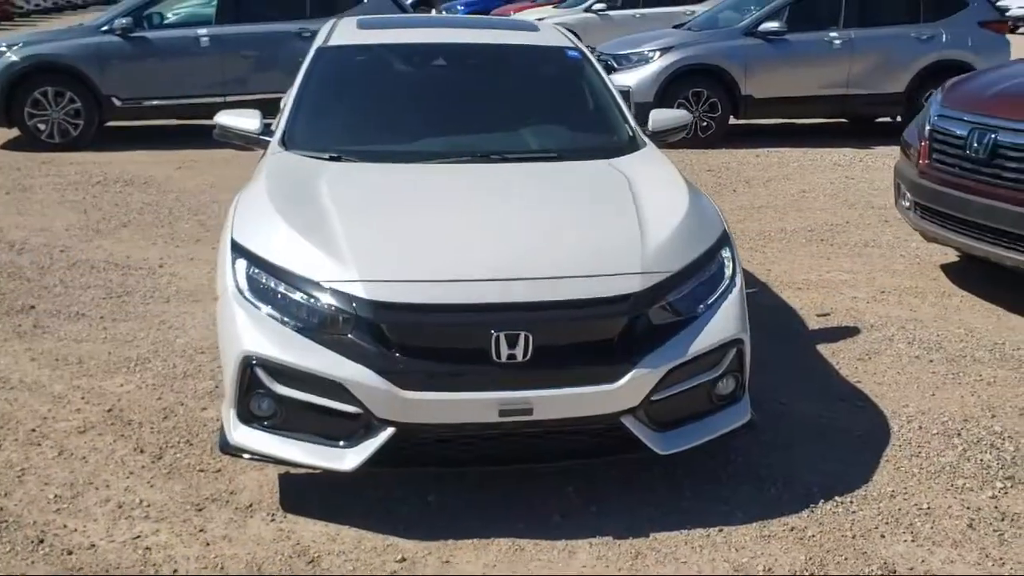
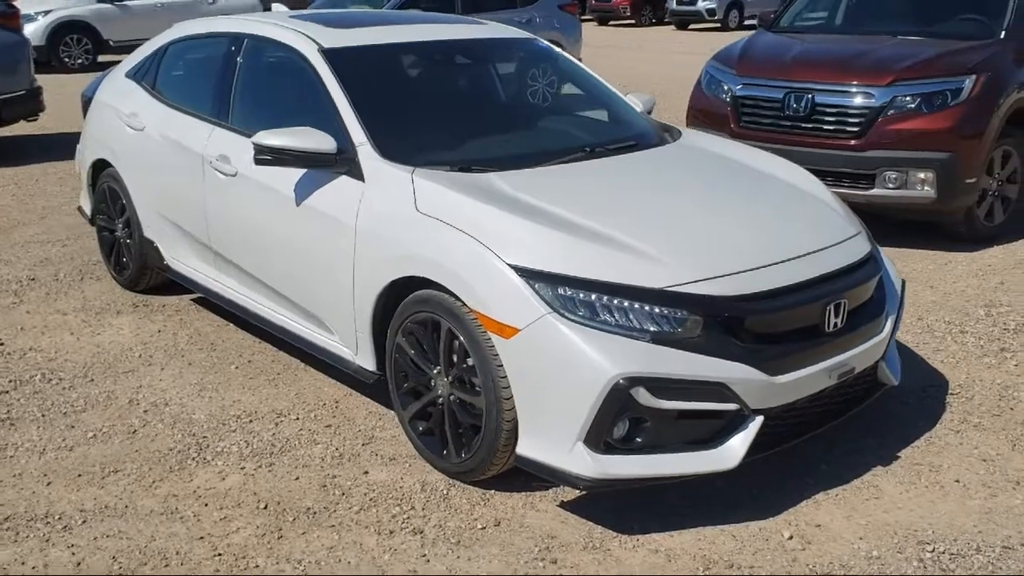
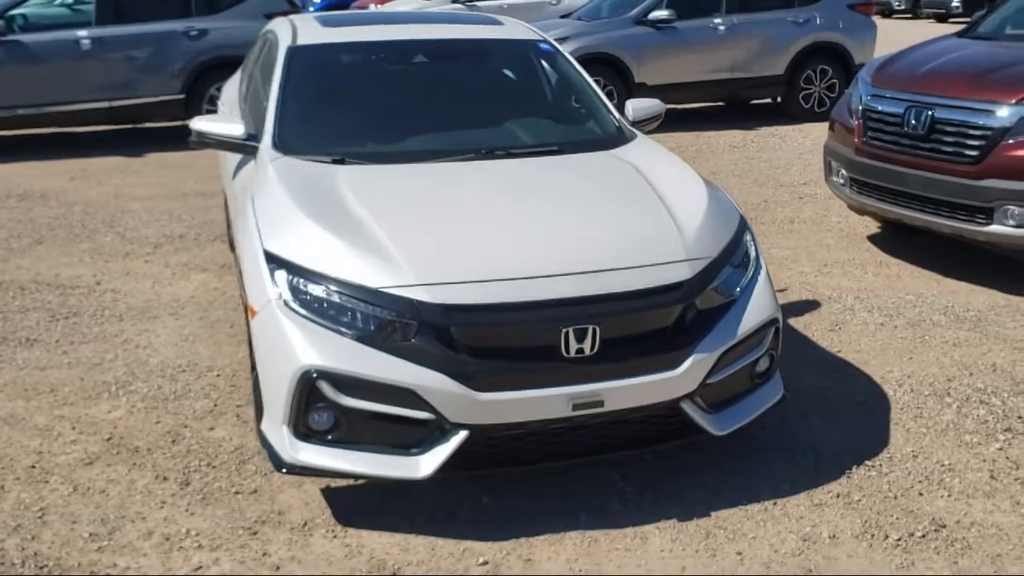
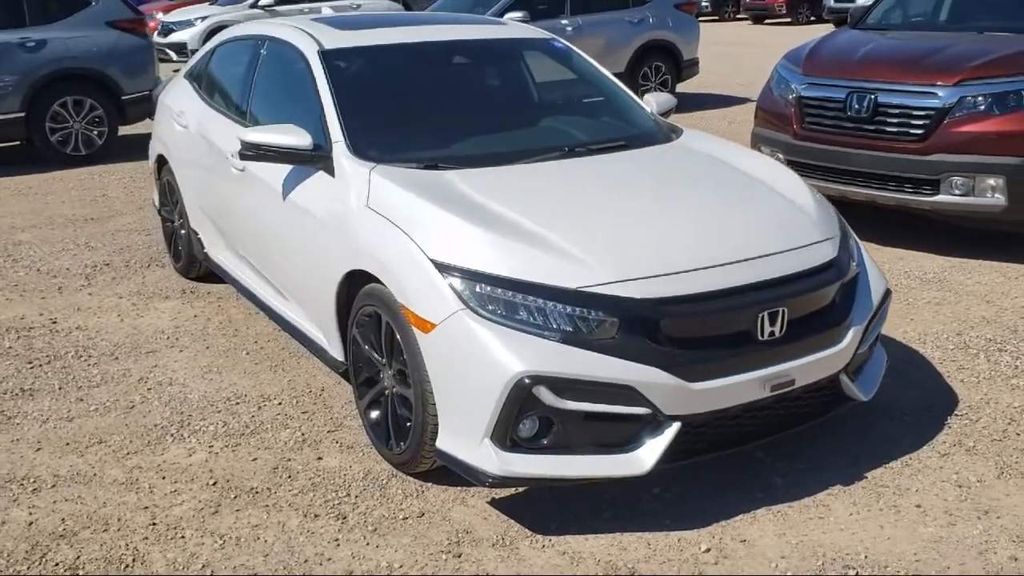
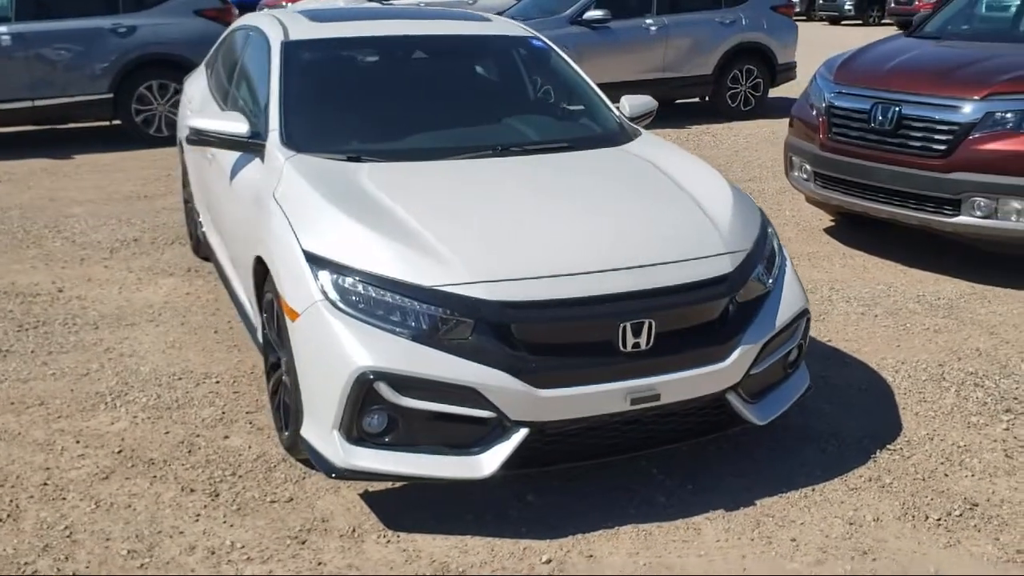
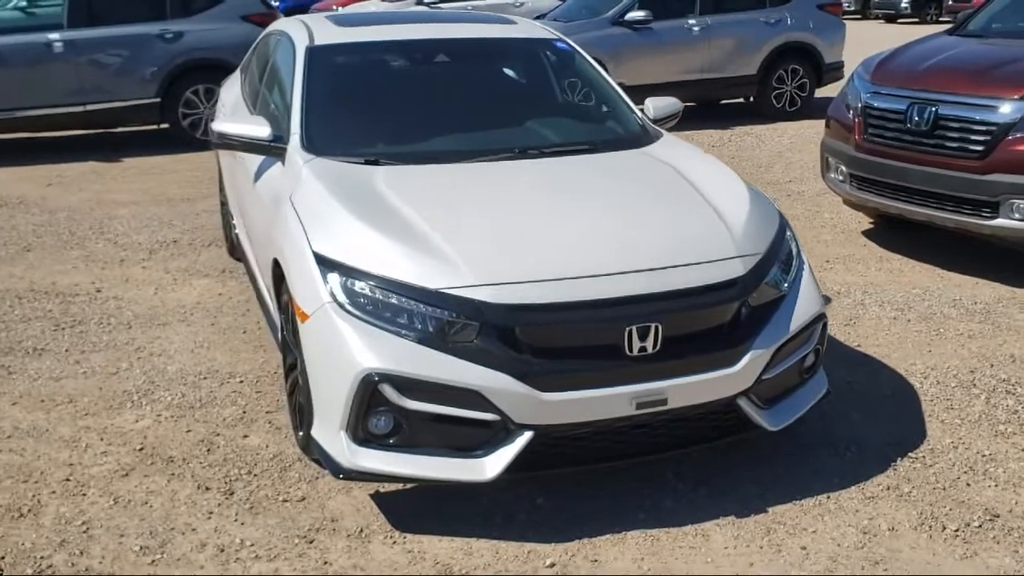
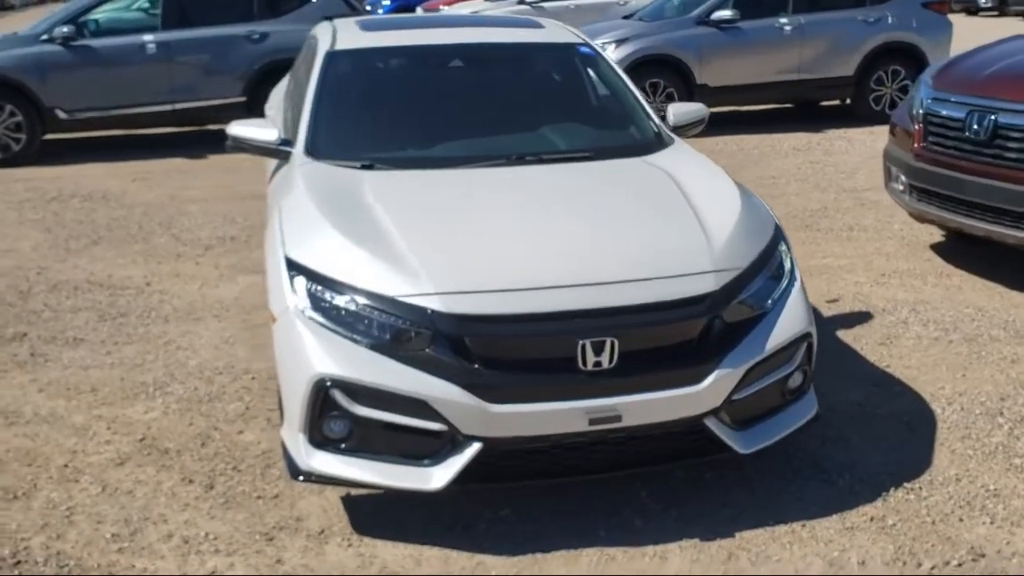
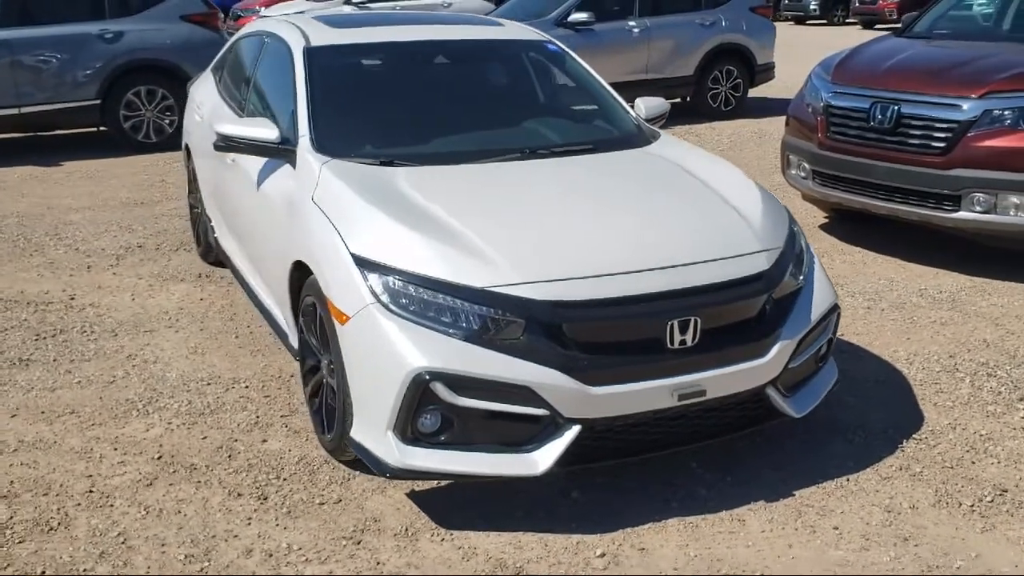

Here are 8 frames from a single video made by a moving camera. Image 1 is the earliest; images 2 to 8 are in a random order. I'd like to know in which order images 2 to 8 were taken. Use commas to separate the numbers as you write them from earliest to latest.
7, 3, 6, 5, 8, 4, 2
